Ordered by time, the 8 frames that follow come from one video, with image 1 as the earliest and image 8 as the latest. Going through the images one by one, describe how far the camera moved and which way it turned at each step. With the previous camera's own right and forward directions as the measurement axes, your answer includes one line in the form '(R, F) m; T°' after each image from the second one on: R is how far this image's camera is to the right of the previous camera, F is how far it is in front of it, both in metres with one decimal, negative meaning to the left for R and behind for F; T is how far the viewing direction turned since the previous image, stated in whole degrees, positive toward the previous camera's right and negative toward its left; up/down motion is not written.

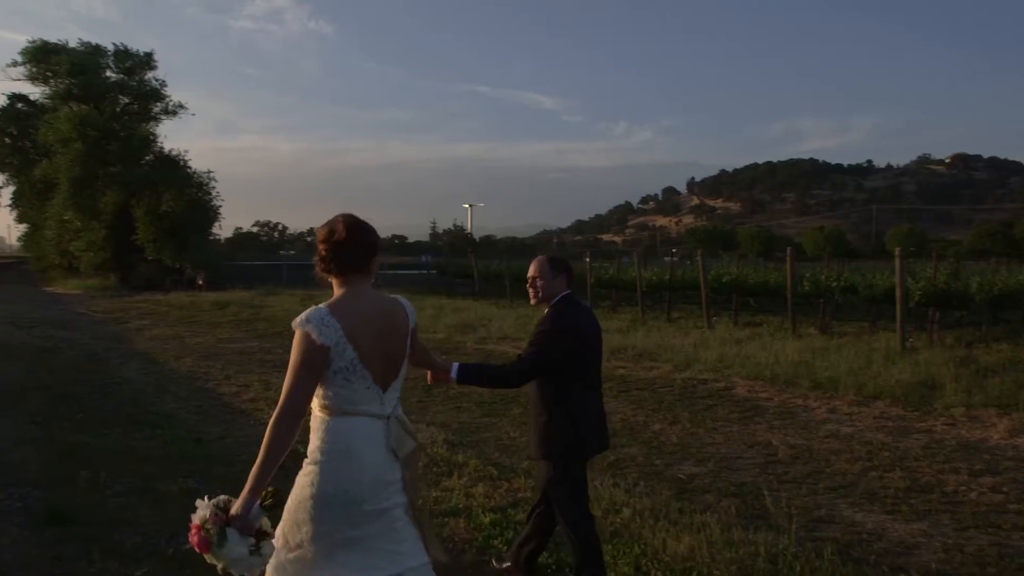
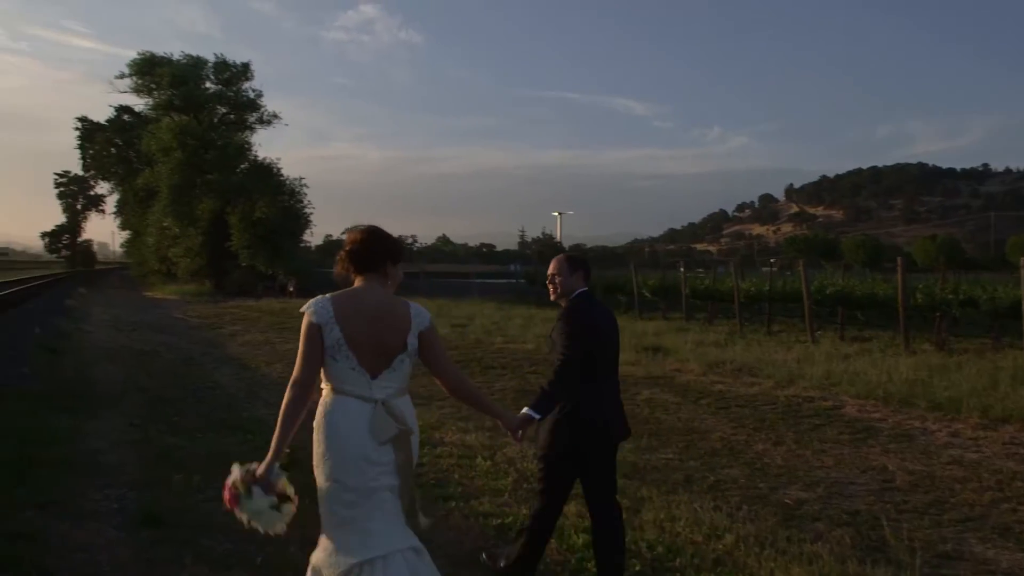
(-0.1, +0.2) m; -5°
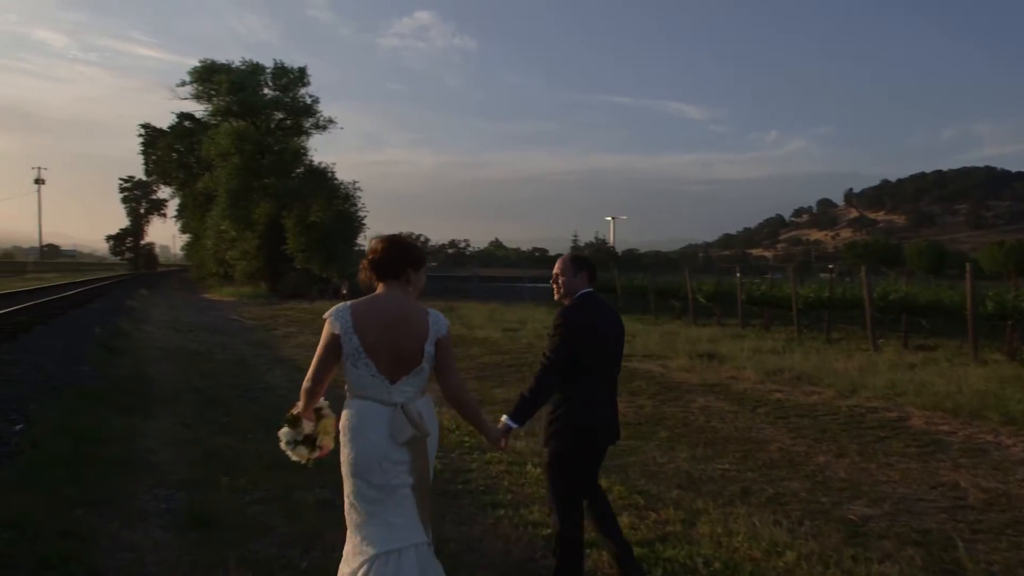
(0.0, +0.1) m; -3°
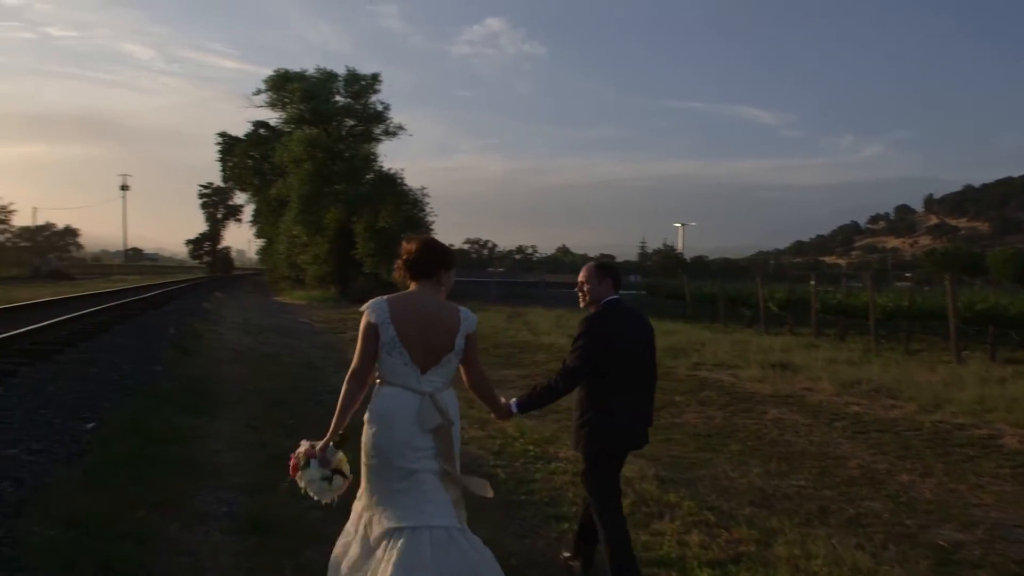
(0.0, +0.2) m; -4°
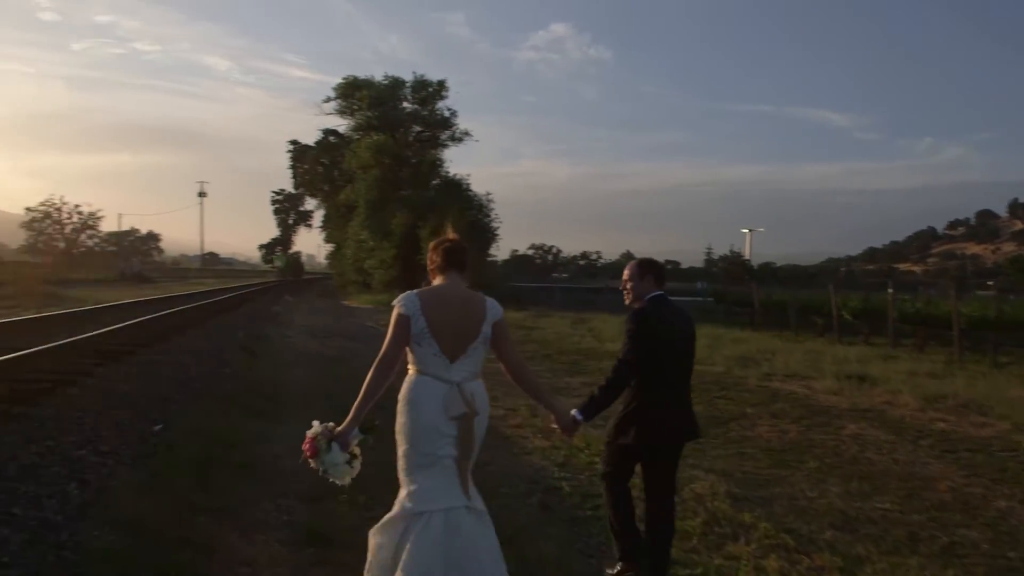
(0.0, +0.2) m; -4°
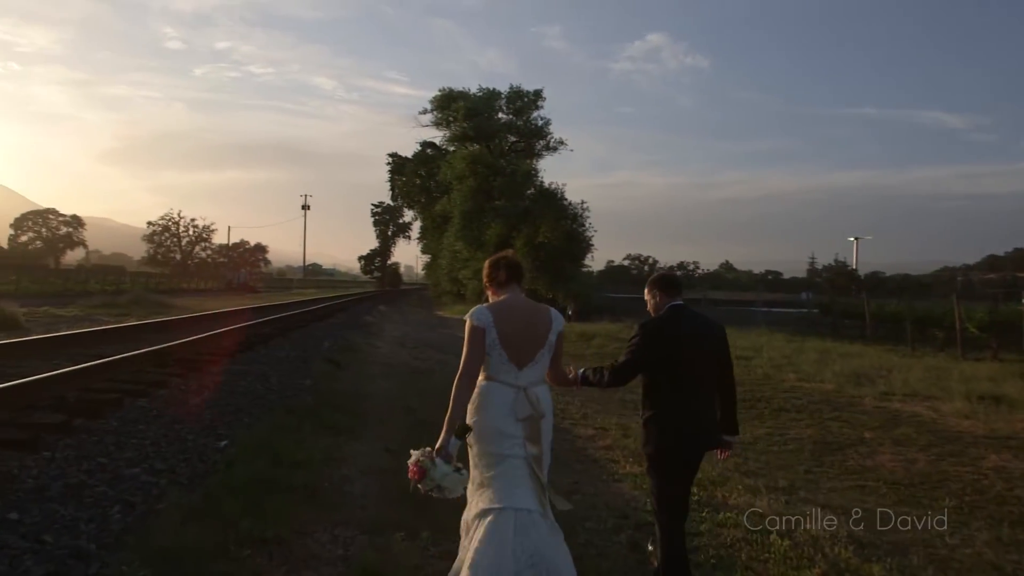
(+0.1, +0.8) m; -6°
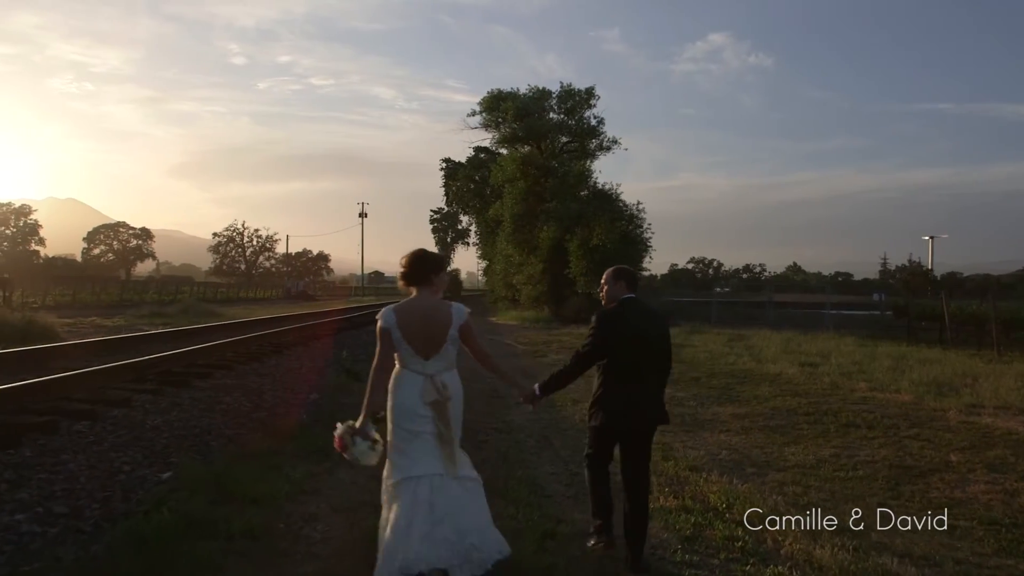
(+0.5, +1.4) m; -4°
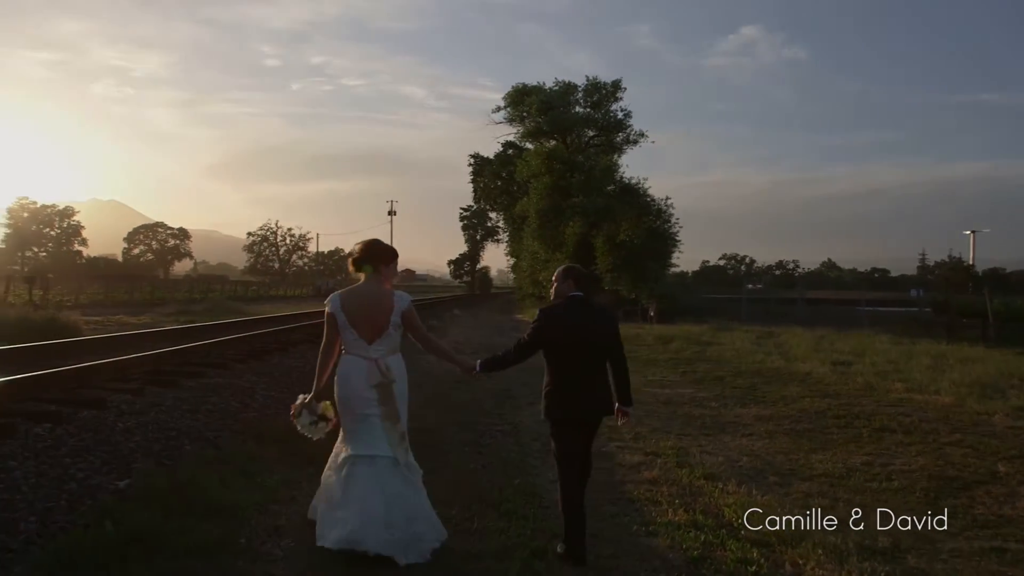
(+0.3, +0.7) m; -2°
